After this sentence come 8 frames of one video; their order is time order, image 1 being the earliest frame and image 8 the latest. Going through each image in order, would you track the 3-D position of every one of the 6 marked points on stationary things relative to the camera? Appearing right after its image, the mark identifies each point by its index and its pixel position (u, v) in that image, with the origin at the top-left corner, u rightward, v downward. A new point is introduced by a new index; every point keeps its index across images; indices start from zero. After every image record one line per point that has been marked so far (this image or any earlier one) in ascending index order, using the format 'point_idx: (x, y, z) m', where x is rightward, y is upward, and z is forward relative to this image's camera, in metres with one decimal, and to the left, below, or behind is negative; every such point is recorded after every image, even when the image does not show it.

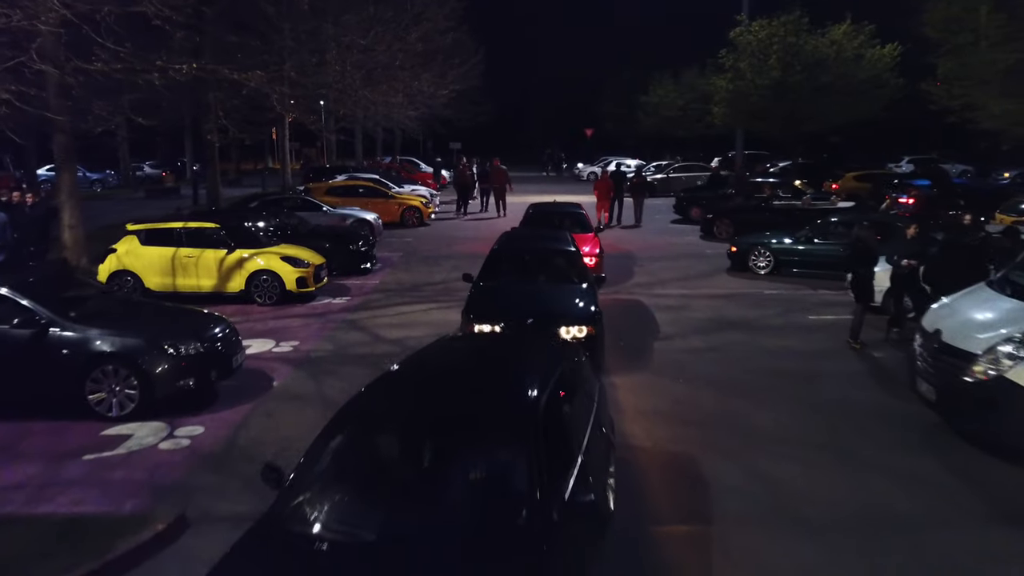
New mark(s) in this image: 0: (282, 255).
0: (-3.7, +0.5, +14.1) m
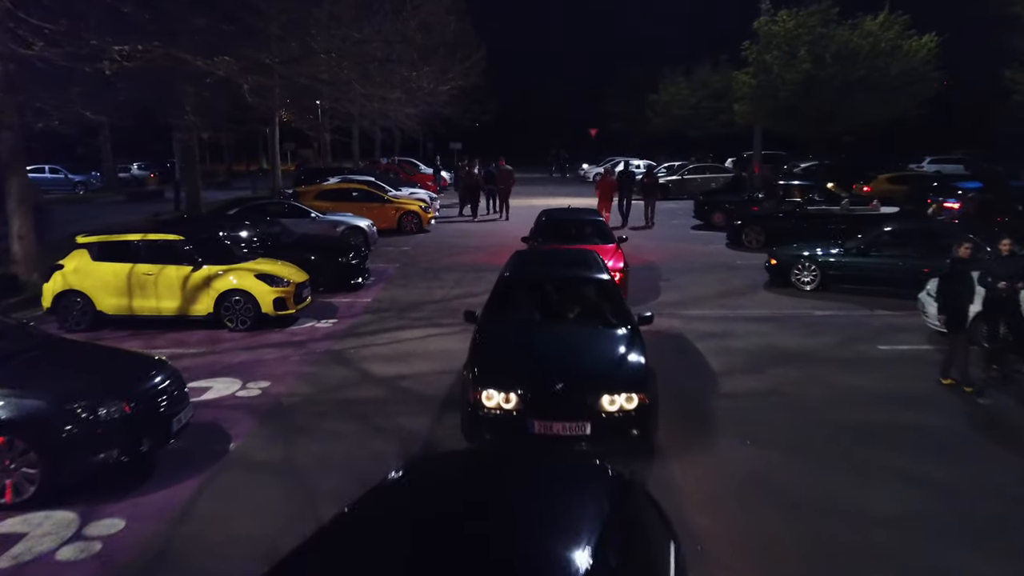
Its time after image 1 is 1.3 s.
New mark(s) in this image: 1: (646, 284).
0: (-3.6, +0.2, +12.1) m
1: (+2.4, +0.1, +15.2) m
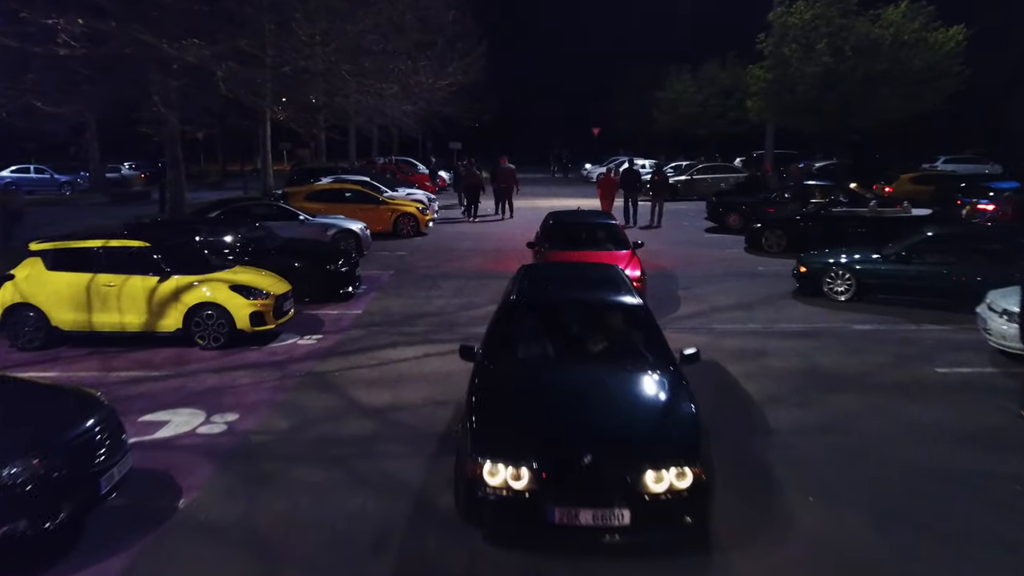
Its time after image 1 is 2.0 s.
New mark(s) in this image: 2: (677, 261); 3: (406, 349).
0: (-3.5, +0.1, +10.8) m
1: (+2.4, -0.1, +13.9) m
2: (+3.4, +0.6, +17.6) m
3: (-1.3, -0.8, +10.7) m
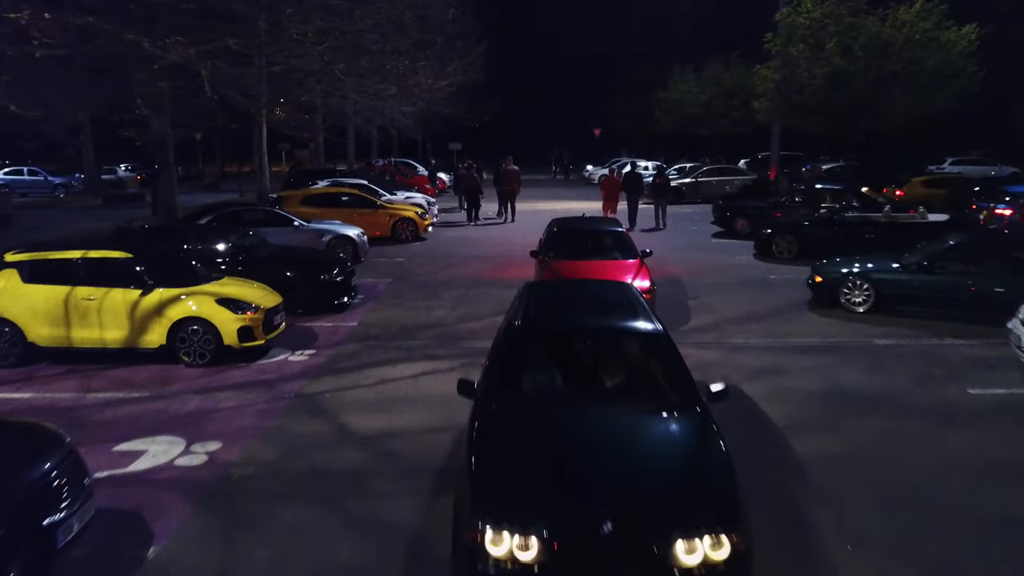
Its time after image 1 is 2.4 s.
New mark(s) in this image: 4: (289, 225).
0: (-3.5, -0.1, +10.2) m
1: (+2.5, -0.3, +13.3) m
2: (+3.4, +0.4, +17.0) m
3: (-1.3, -0.9, +10.1) m
4: (-4.3, +1.2, +16.8) m
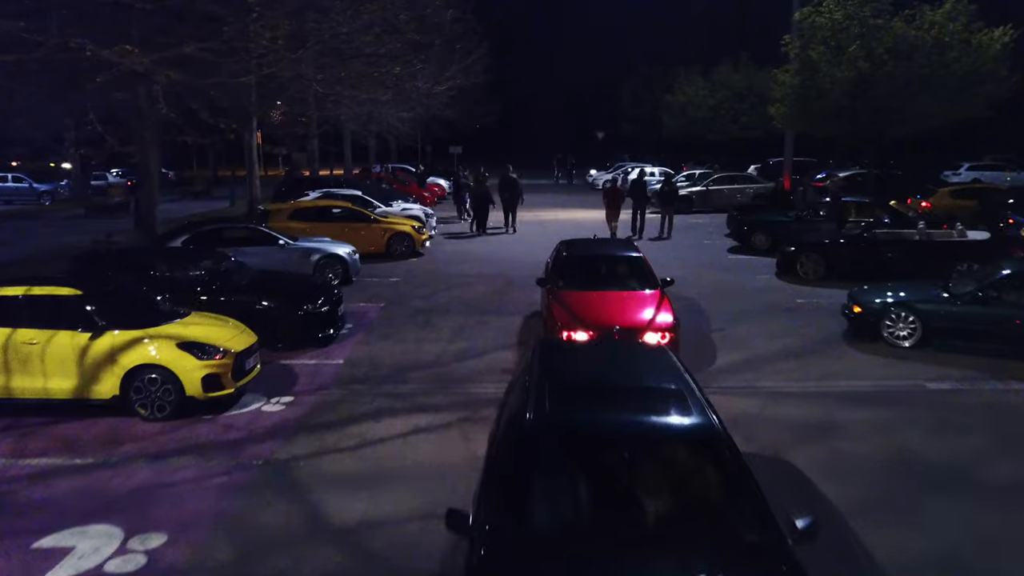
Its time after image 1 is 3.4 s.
0: (-3.4, -0.5, +8.9) m
1: (+2.5, -0.7, +11.9) m
2: (+3.5, 0.0, +15.7) m
3: (-1.2, -1.3, +8.8) m
4: (-4.3, +0.8, +15.5) m
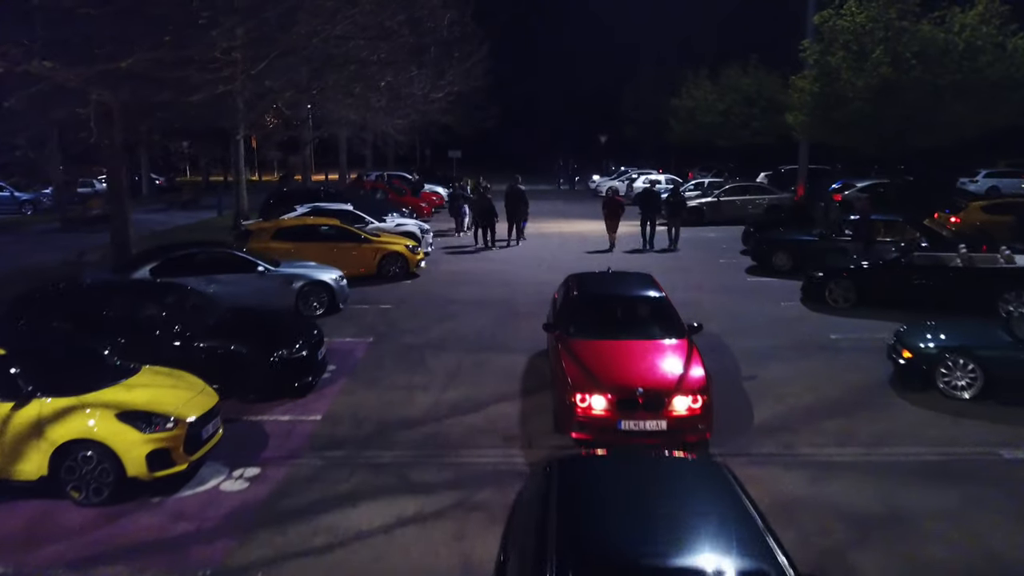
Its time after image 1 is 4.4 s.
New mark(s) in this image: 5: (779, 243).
0: (-3.4, -1.0, +7.5) m
1: (+2.6, -1.2, +10.5) m
2: (+3.5, -0.5, +14.3) m
3: (-1.2, -1.9, +7.4) m
4: (-4.2, +0.3, +14.1) m
5: (+5.7, +1.0, +18.4) m
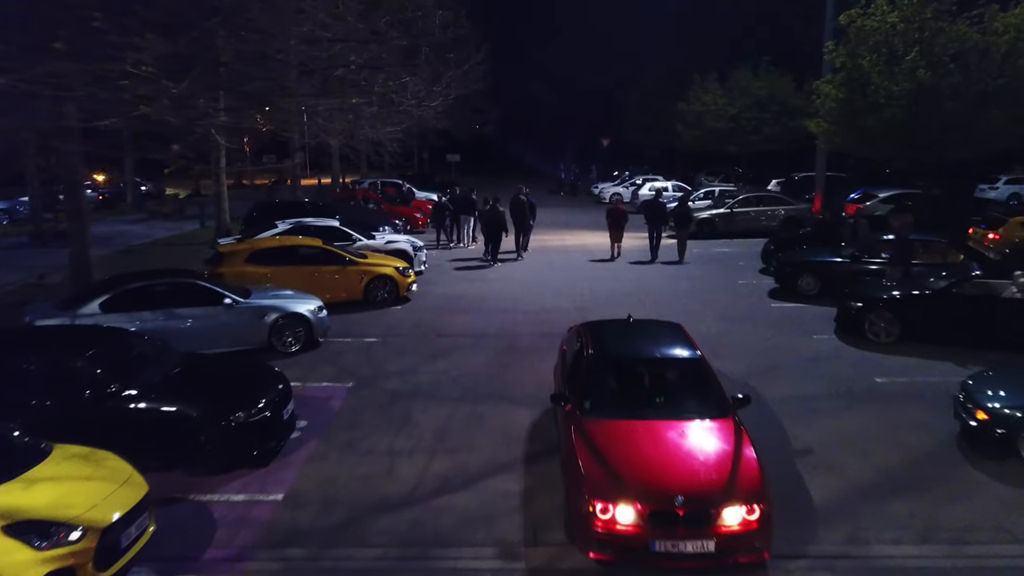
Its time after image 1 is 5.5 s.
0: (-3.4, -1.5, +5.8) m
1: (+2.6, -1.7, +8.9) m
2: (+3.5, -1.0, +12.6) m
3: (-1.2, -2.4, +5.7) m
4: (-4.2, -0.2, +12.4) m
5: (+5.7, +0.5, +16.8) m
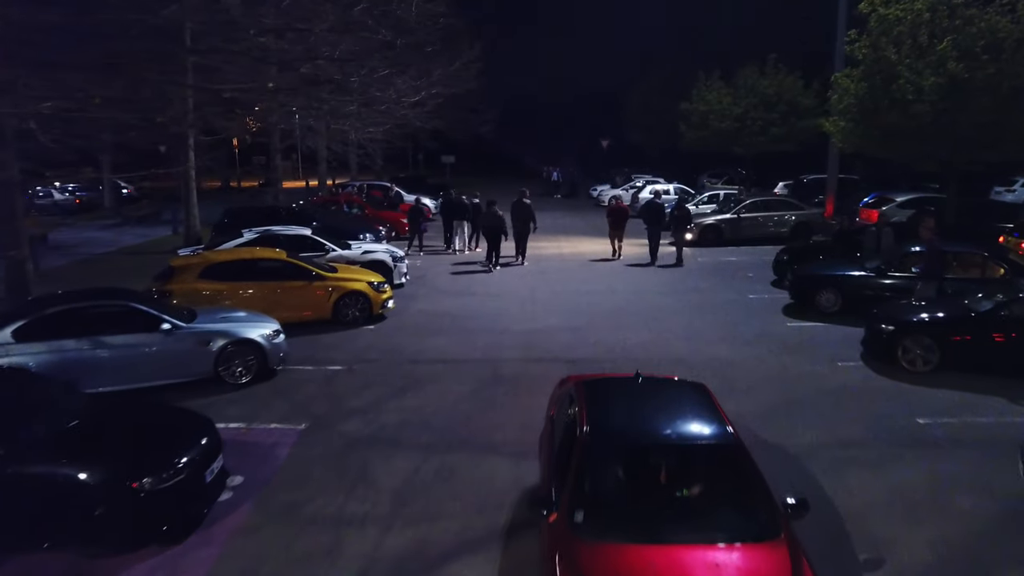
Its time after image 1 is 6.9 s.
0: (-3.6, -1.8, +4.1) m
1: (+2.4, -2.0, +7.2) m
2: (+3.3, -1.3, +11.0) m
3: (-1.4, -2.6, +4.0) m
4: (-4.5, -0.5, +10.8) m
5: (+5.4, +0.2, +15.1) m
